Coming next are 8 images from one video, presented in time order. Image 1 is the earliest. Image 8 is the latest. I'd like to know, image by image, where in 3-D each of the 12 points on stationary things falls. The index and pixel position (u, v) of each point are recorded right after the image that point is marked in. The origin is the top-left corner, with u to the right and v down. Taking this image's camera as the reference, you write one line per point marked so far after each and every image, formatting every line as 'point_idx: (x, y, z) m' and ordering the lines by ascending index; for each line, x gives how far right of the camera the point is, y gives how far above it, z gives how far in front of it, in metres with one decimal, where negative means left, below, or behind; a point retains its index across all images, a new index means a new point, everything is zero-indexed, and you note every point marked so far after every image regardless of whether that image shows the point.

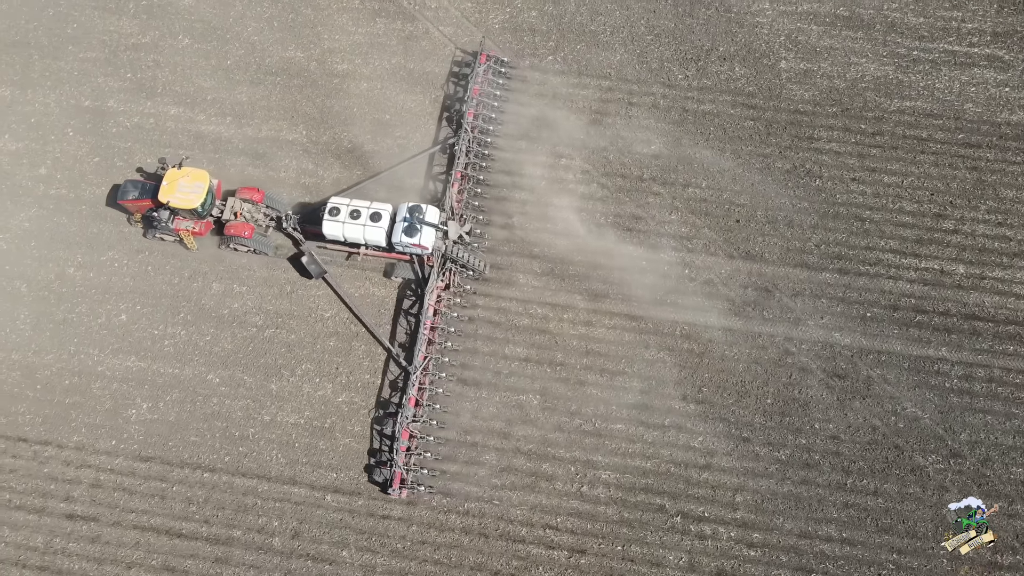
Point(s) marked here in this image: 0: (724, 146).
0: (+5.2, +3.5, +17.6) m
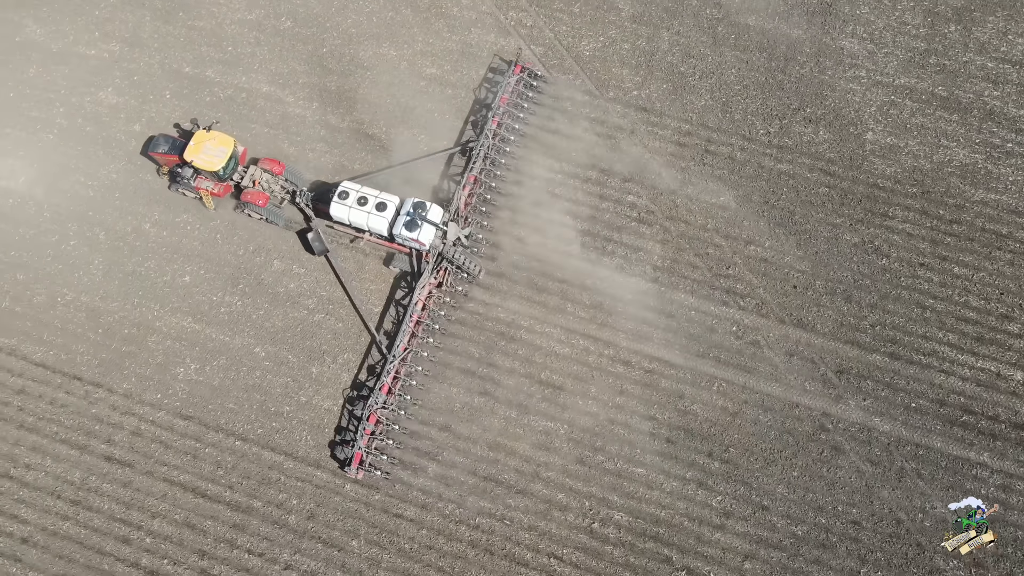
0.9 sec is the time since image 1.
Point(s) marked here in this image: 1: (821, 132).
0: (+6.8, +1.9, +17.4) m
1: (+7.7, +3.9, +18.1) m
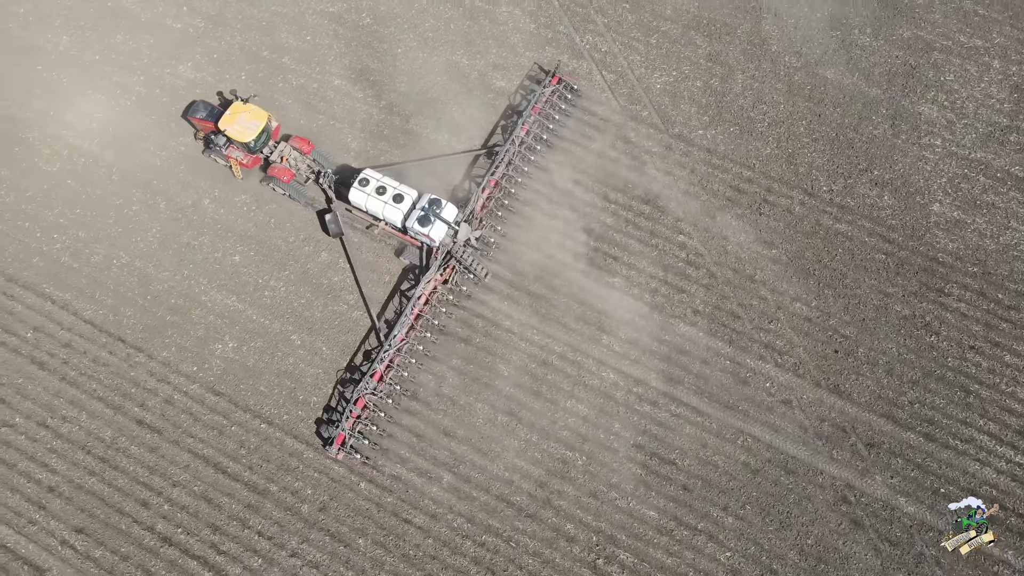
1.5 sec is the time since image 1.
0: (+7.9, +0.4, +17.0) m
1: (+9.1, +2.2, +17.7) m
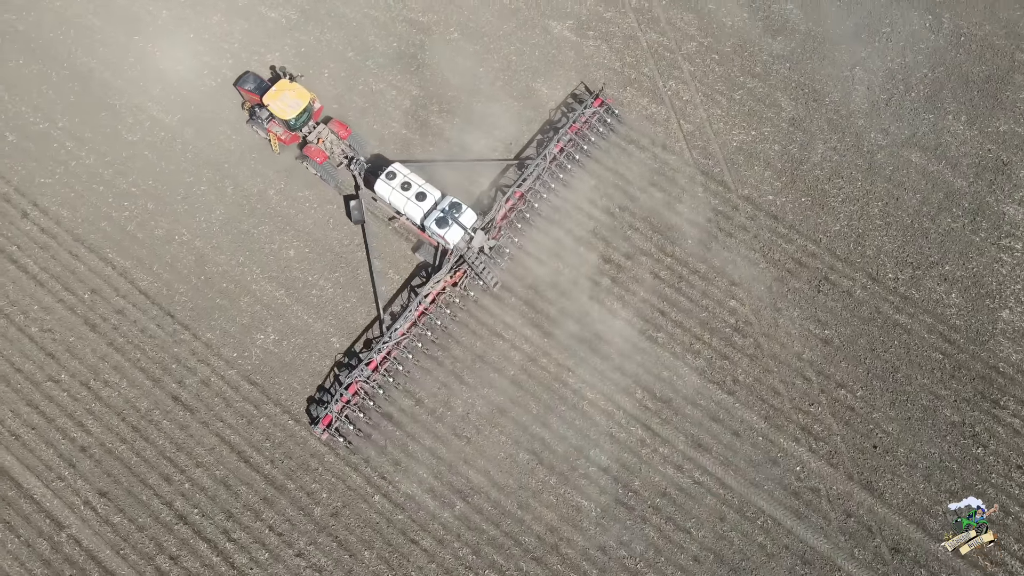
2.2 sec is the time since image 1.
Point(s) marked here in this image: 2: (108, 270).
0: (+8.8, -1.8, +16.5) m
1: (+10.4, -0.1, +17.0) m
2: (-9.9, +0.4, +17.7) m
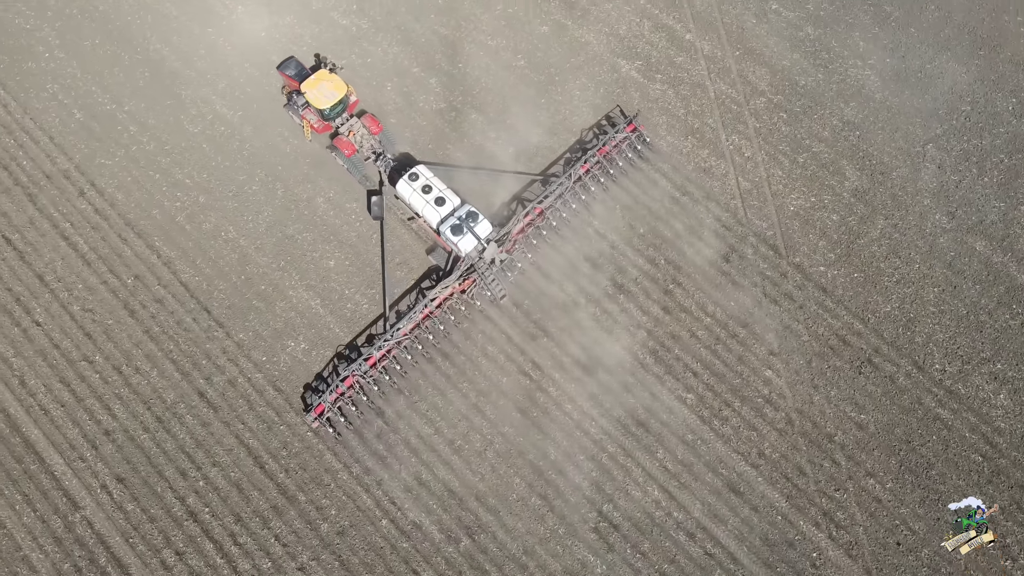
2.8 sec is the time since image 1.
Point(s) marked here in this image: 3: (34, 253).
0: (+9.3, -3.8, +15.8) m
1: (+11.1, -2.4, +16.3) m
2: (-8.9, +0.8, +18.0) m
3: (-11.9, +0.9, +18.0) m
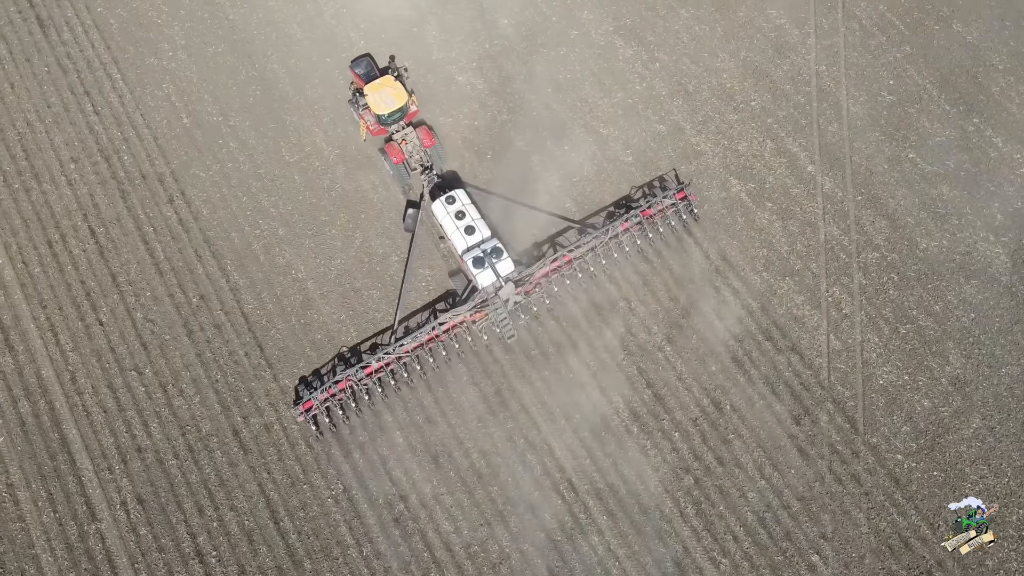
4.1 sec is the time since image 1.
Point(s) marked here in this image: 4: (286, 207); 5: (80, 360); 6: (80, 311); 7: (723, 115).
0: (+9.3, -8.4, +14.3) m
1: (+11.3, -7.4, +14.6) m
2: (-7.2, +0.2, +18.0) m
3: (-10.1, +1.0, +18.2) m
4: (-5.9, +2.1, +18.7) m
5: (-10.3, -1.7, +17.3) m
6: (-10.6, -0.6, +17.7) m
7: (+5.6, +4.6, +19.2) m
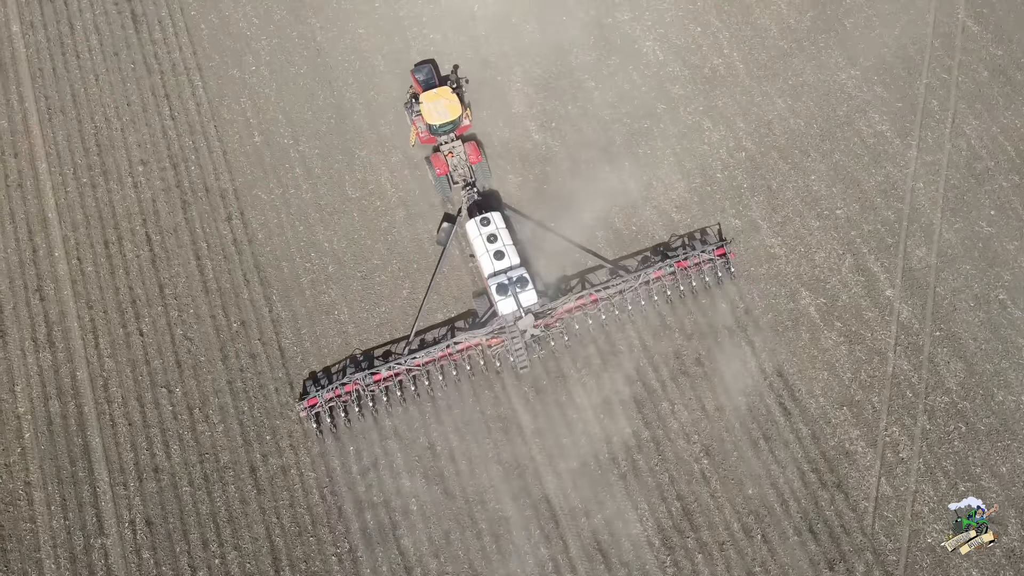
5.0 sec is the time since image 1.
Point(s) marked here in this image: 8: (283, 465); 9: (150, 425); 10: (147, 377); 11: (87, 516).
0: (+8.5, -11.6, +13.2) m
1: (+10.7, -11.0, +13.3) m
2: (-6.1, -0.6, +17.8) m
3: (-8.7, +0.7, +18.2) m
4: (-4.4, +1.1, +18.4) m
5: (-9.5, -1.9, +17.3) m
6: (-9.5, -0.7, +17.7) m
7: (+7.4, +1.7, +18.2) m
8: (-5.2, -4.0, +16.5) m
9: (-8.4, -3.2, +16.8) m
10: (-8.7, -2.1, +17.2) m
11: (-9.5, -5.1, +16.2) m
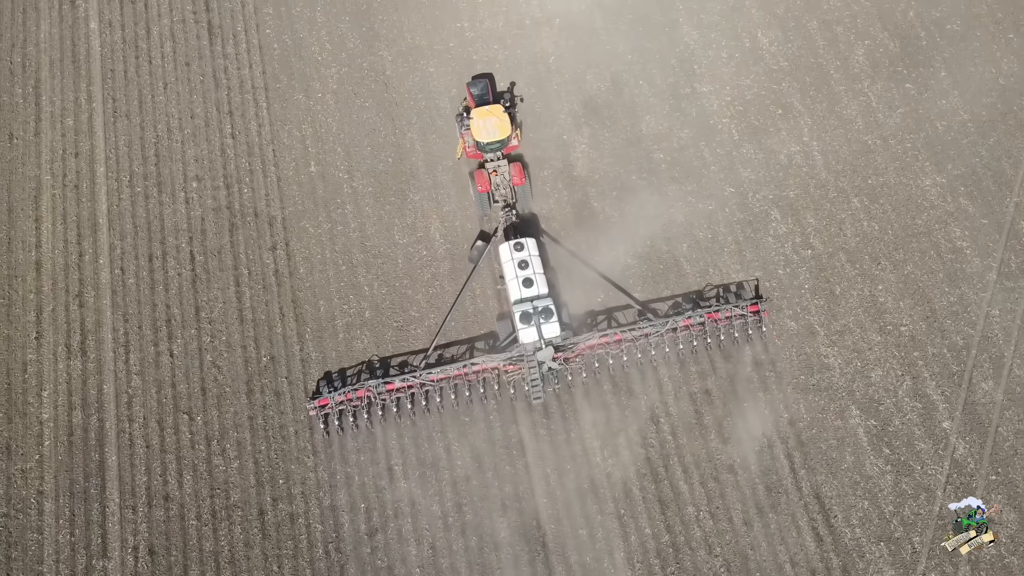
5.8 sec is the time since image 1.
0: (+7.5, -14.4, +12.1) m
1: (+9.7, -14.1, +12.2) m
2: (-5.2, -1.5, +17.5) m
3: (-7.7, +0.1, +18.1) m
4: (-3.3, 0.0, +18.0) m
5: (-8.8, -2.3, +17.2) m
6: (-8.7, -1.2, +17.6) m
7: (+8.4, -1.1, +17.2) m
8: (-4.9, -5.0, +16.2) m
9: (-8.0, -3.8, +16.7) m
10: (-8.0, -2.7, +17.1) m
11: (-9.3, -5.5, +16.1) m
